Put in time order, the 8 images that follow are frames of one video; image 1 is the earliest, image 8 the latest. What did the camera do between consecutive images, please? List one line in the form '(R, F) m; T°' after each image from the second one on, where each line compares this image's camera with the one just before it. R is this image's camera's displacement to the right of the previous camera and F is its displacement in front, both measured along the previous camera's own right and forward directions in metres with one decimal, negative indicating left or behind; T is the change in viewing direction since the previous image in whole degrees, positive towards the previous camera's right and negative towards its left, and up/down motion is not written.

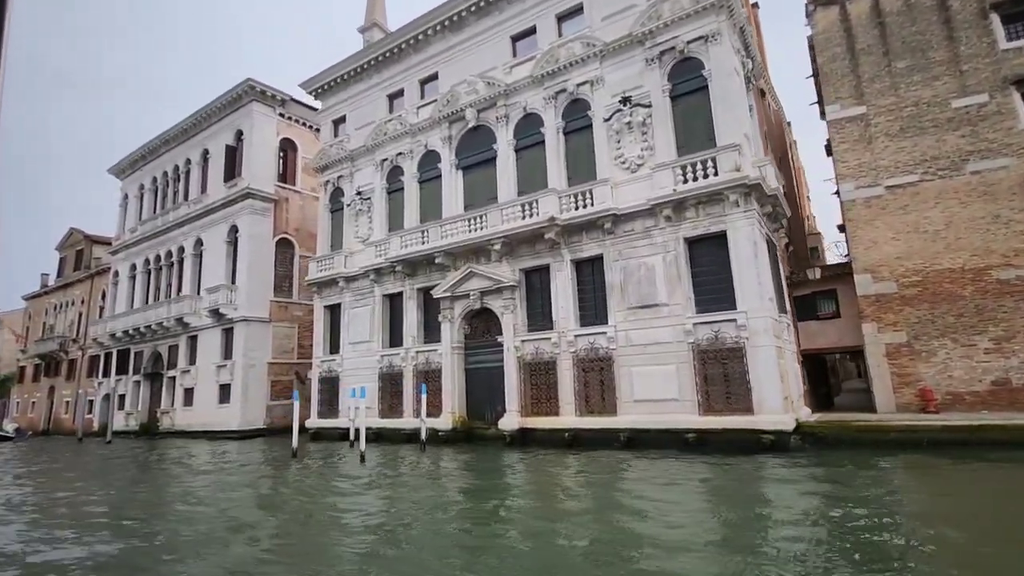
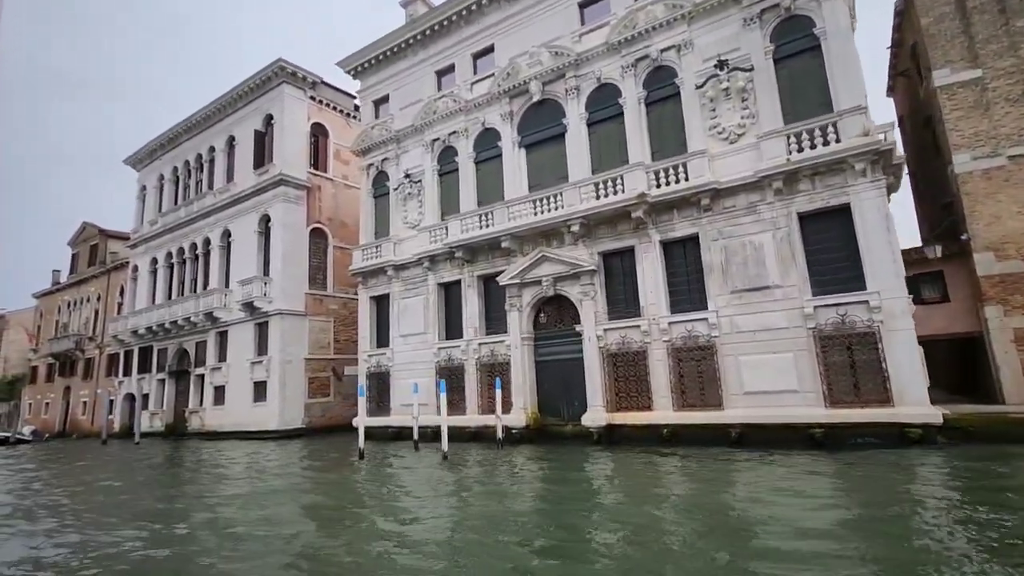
(-2.1, +1.1) m; 0°
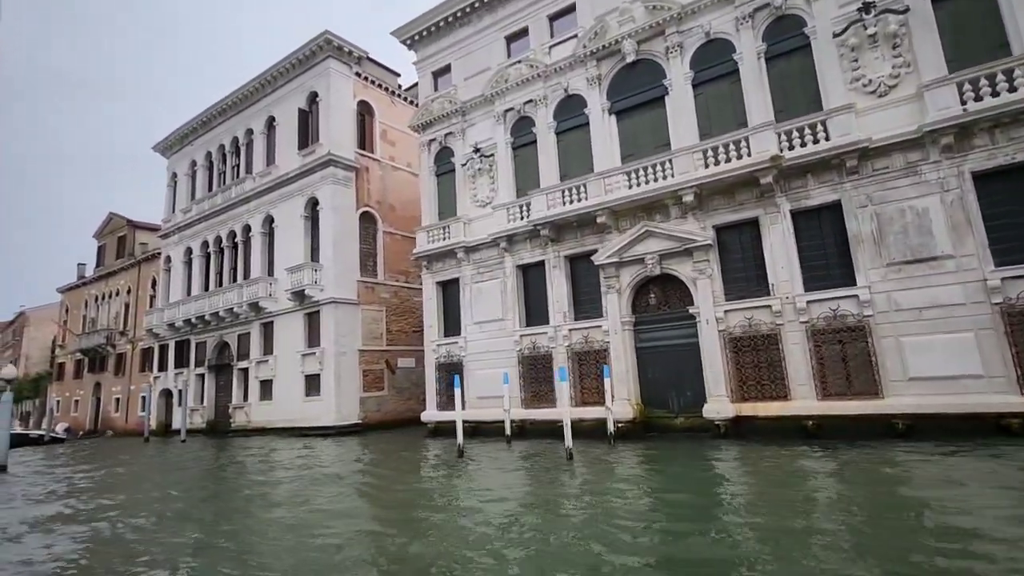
(-2.4, +1.3) m; -1°
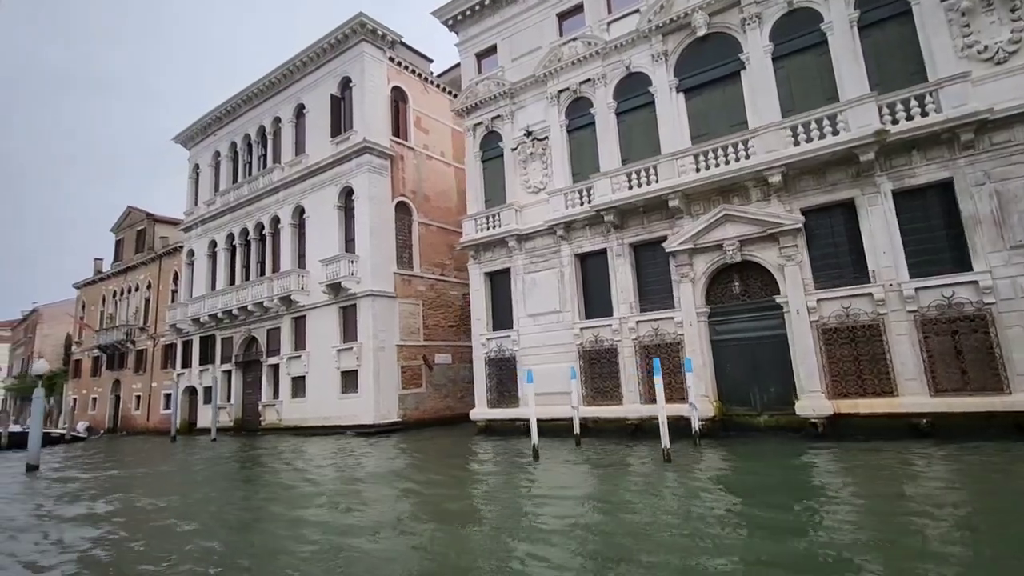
(-1.5, +0.8) m; 0°
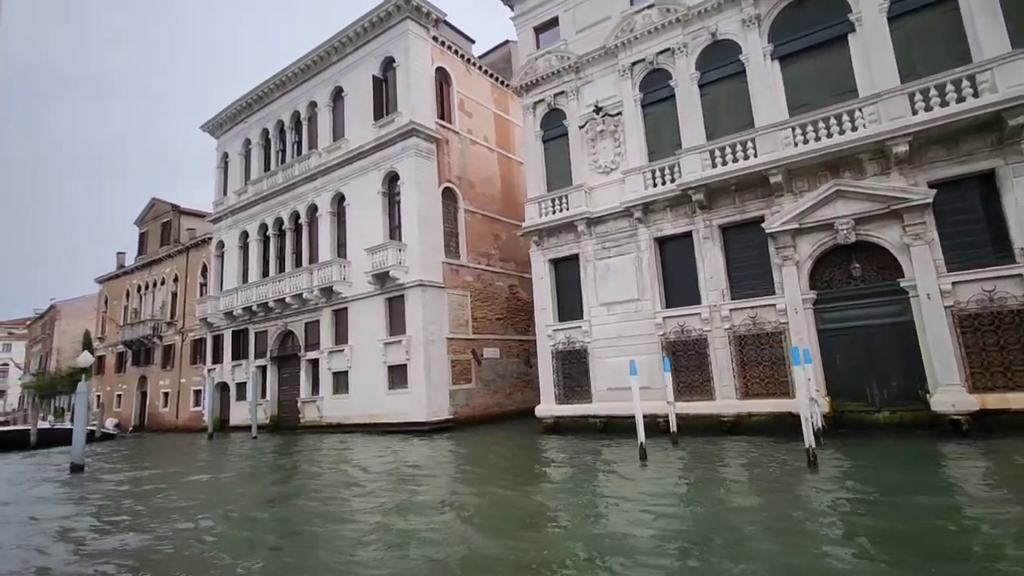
(-1.8, +1.0) m; -1°
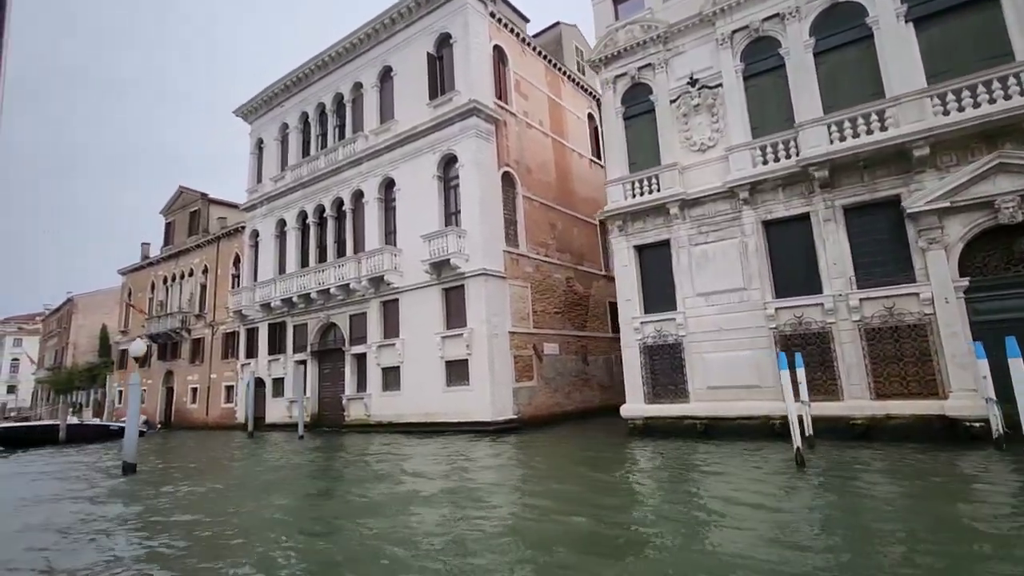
(-2.1, +1.2) m; 0°
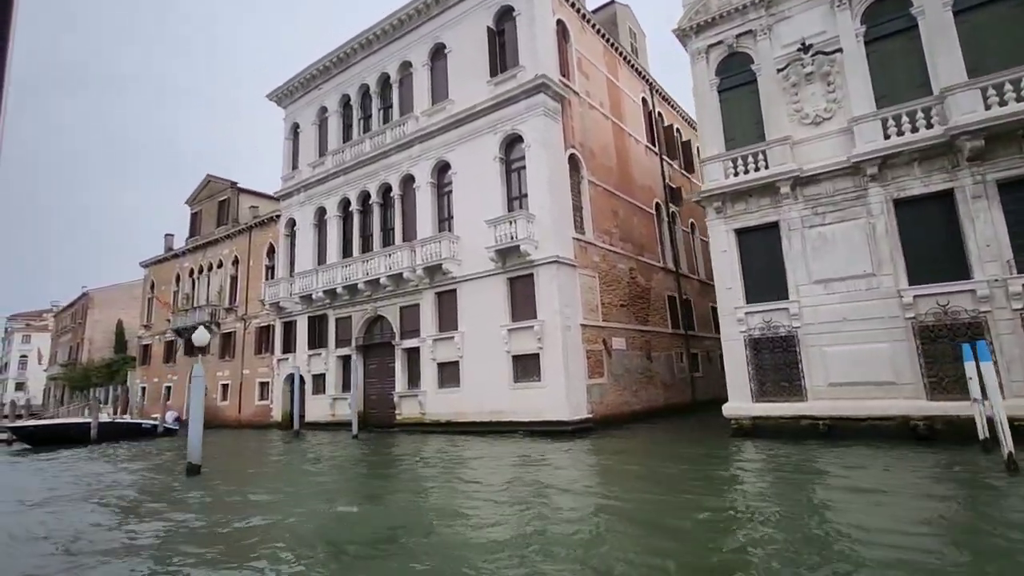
(-2.1, +1.1) m; 0°
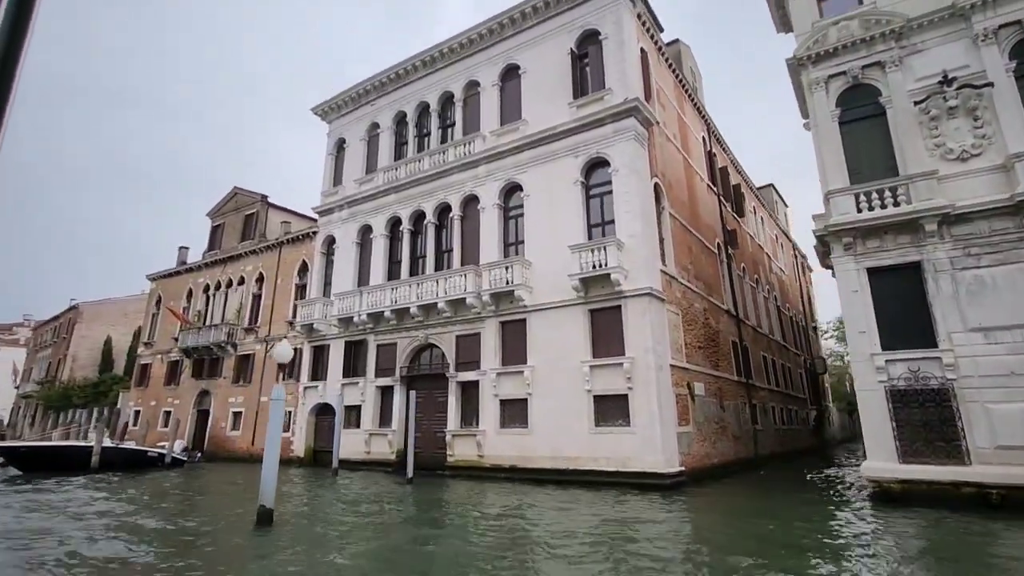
(-2.8, +1.4) m; +2°
